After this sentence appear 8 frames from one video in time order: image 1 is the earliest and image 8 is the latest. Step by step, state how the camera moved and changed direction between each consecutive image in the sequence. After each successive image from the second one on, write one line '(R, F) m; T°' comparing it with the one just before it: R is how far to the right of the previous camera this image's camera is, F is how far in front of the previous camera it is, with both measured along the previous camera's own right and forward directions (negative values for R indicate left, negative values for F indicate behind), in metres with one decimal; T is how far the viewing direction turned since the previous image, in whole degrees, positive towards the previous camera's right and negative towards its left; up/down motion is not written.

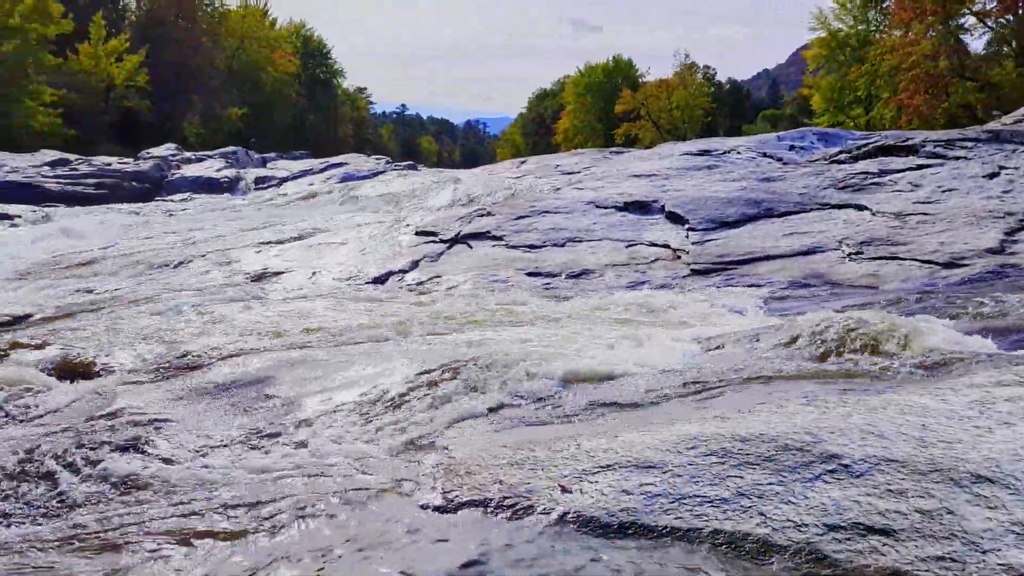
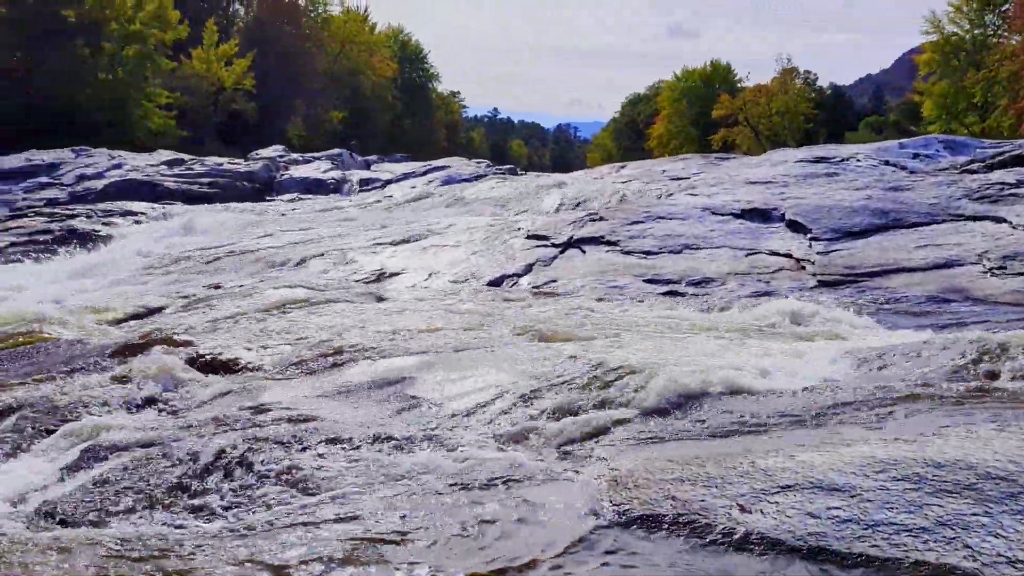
(-0.3, +0.1) m; -6°
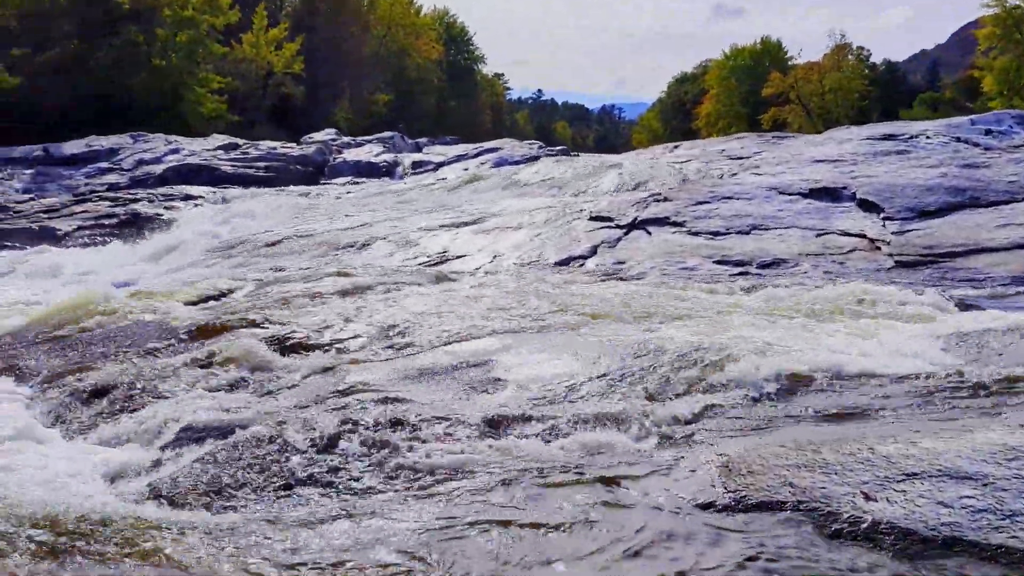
(-0.3, +0.1) m; -3°
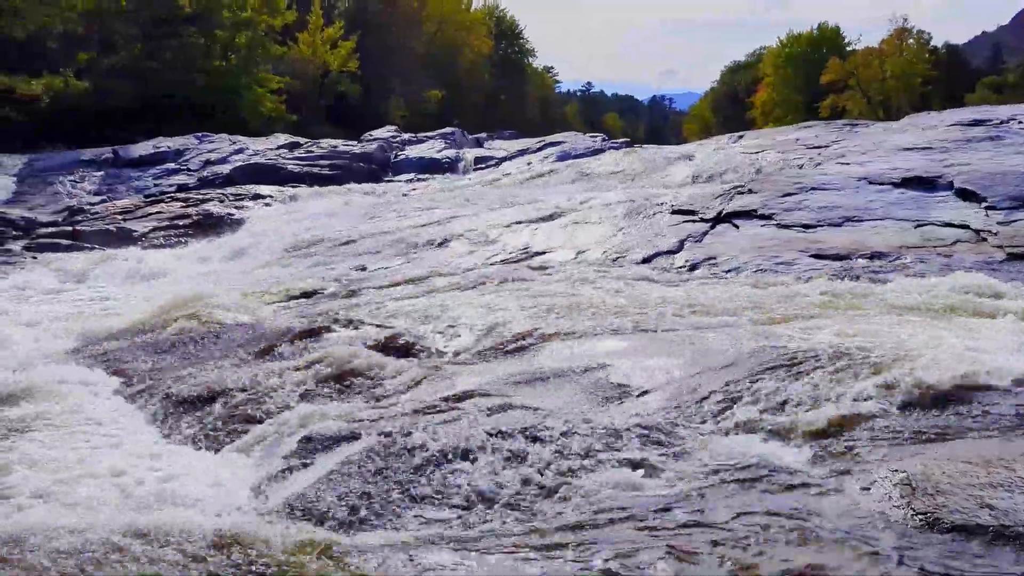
(-0.4, +0.2) m; -3°
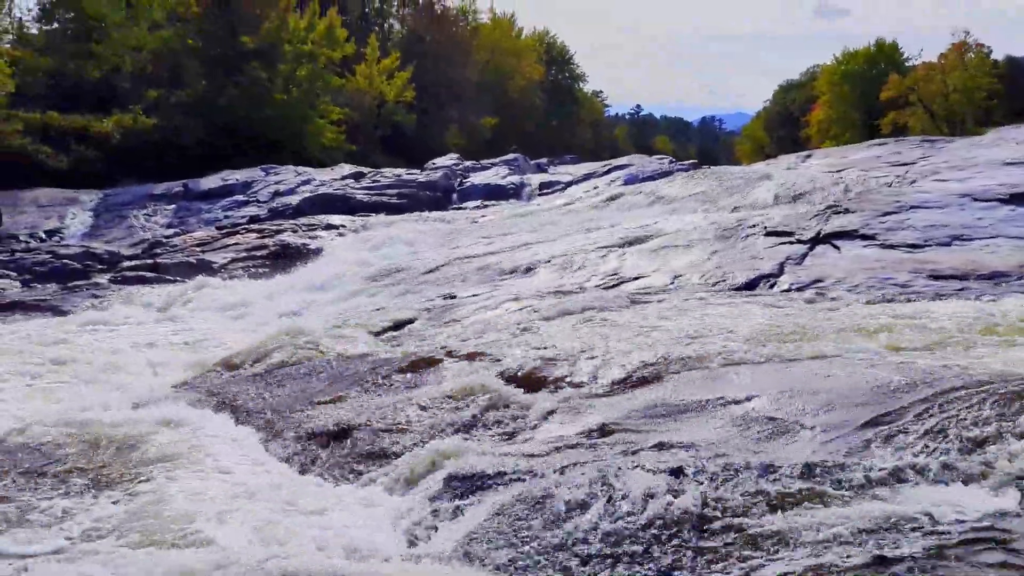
(-0.5, +0.2) m; -3°
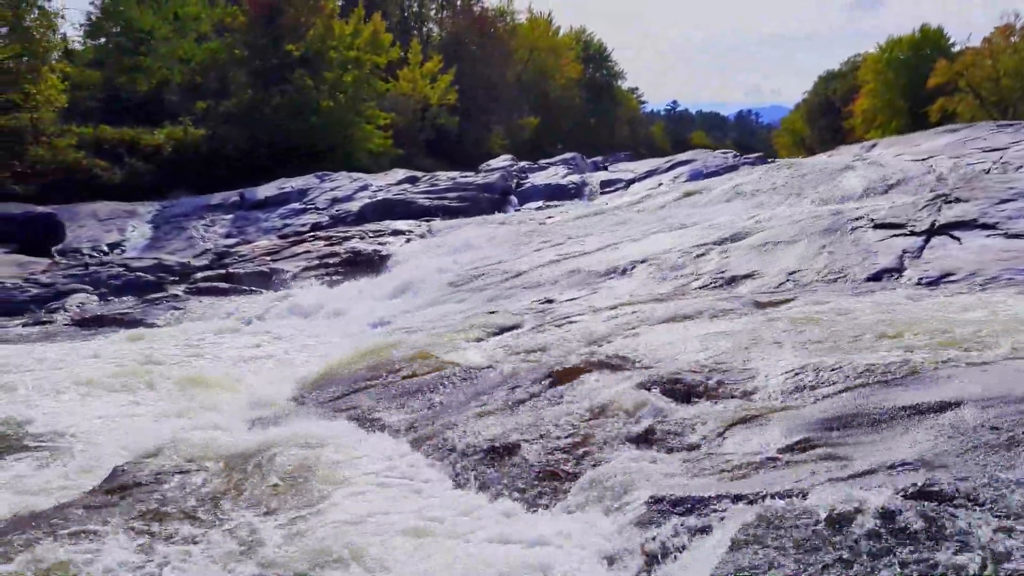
(-0.7, +0.3) m; -2°
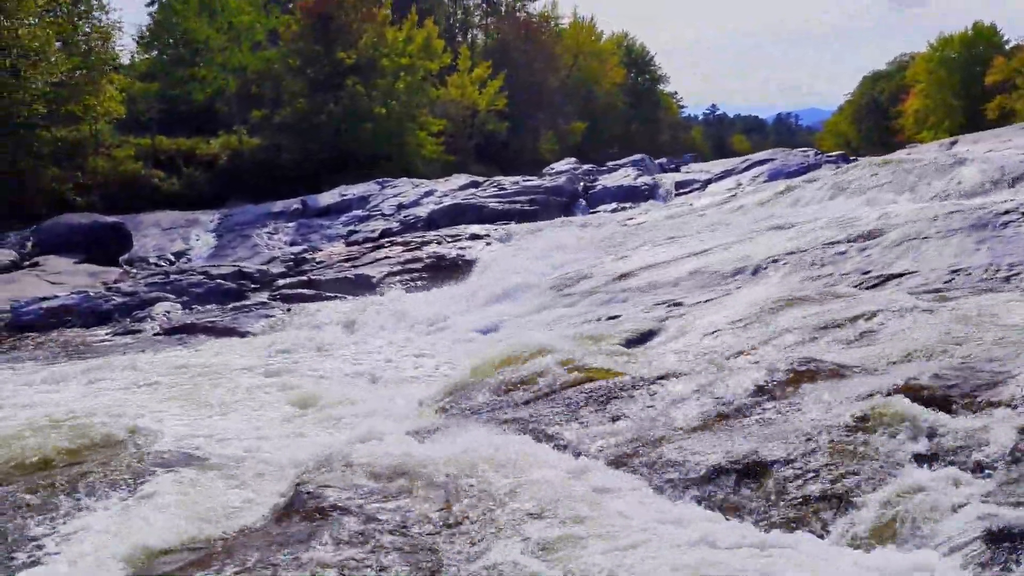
(-1.0, +0.6) m; -2°
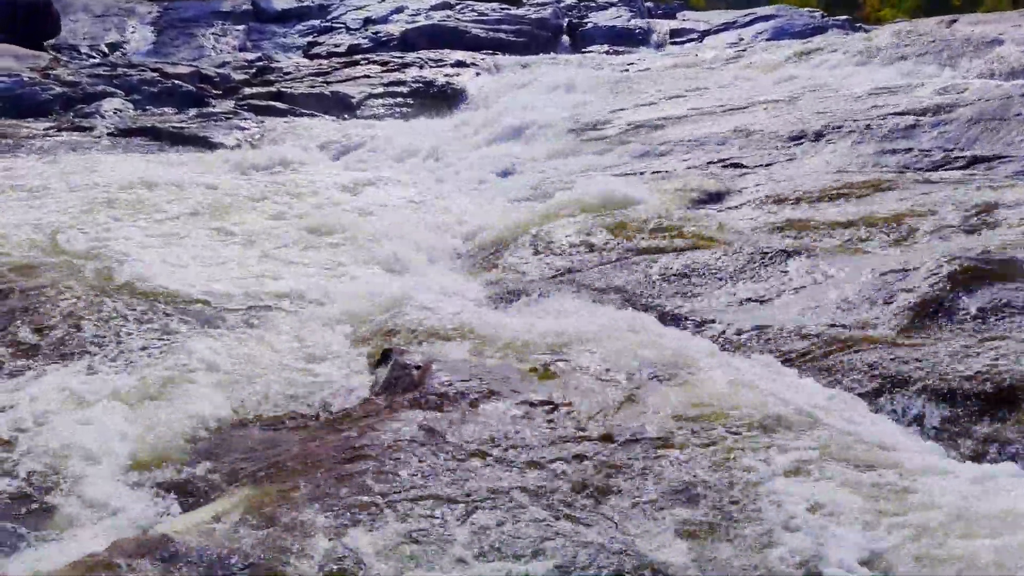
(-1.0, +1.2) m; +6°
